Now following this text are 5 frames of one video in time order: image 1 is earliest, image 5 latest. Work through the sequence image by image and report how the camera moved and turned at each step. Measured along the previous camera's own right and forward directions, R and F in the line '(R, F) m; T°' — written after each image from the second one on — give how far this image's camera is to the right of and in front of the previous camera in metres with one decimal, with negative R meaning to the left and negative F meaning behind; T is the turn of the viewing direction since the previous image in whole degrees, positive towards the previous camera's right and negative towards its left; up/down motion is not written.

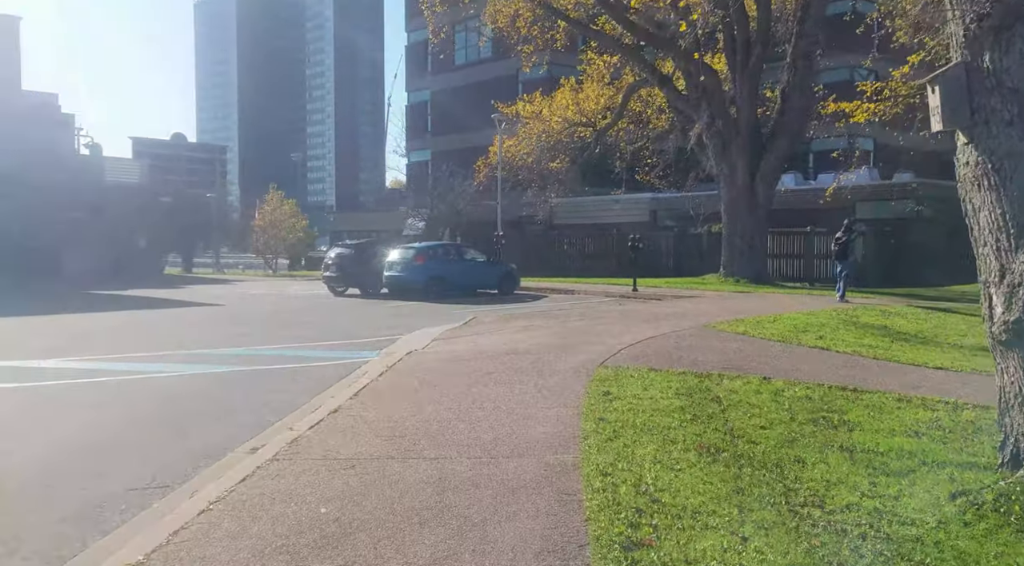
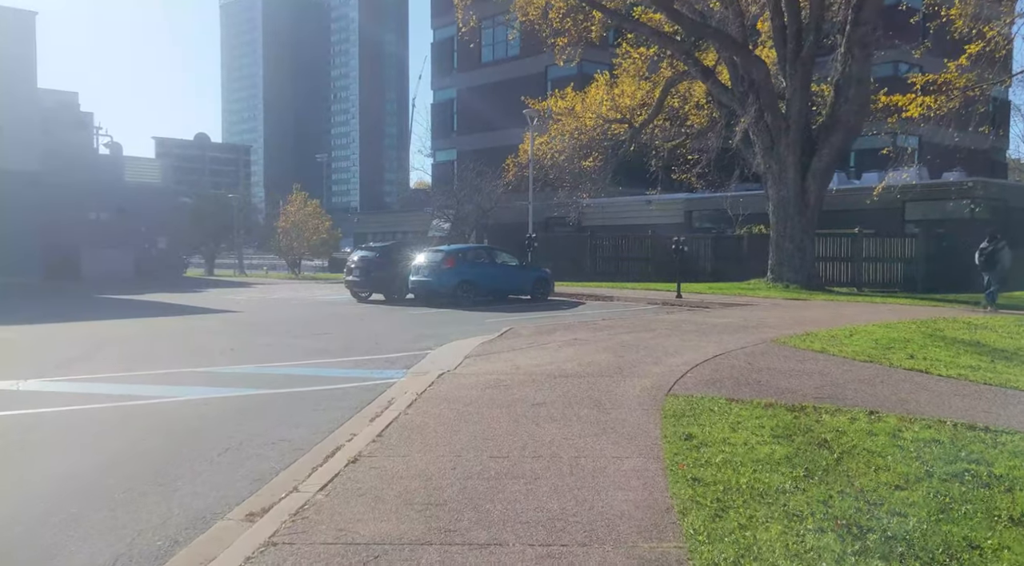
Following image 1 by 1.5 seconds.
(-0.3, +1.3) m; -2°
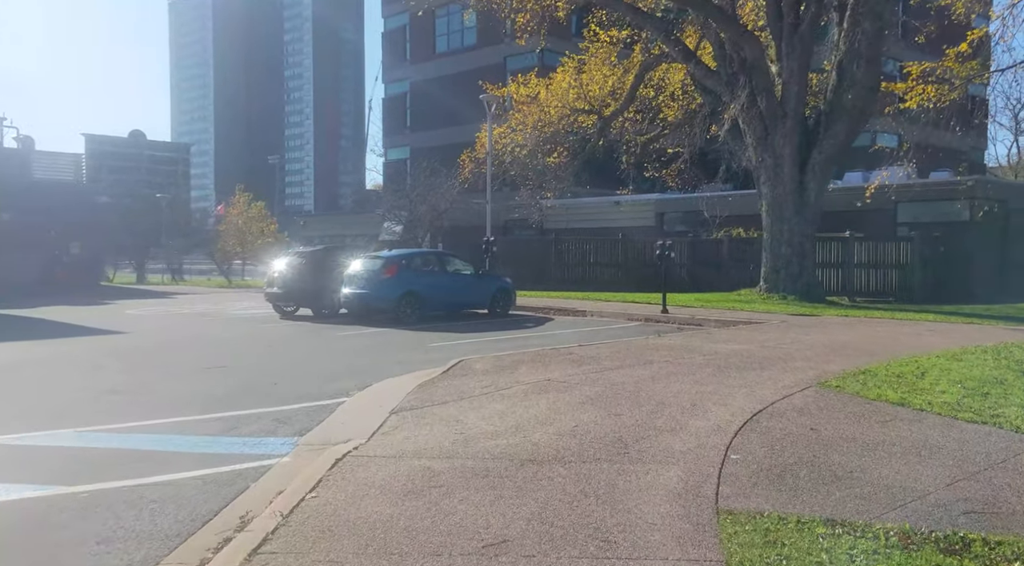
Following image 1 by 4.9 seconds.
(+0.1, +3.2) m; +3°
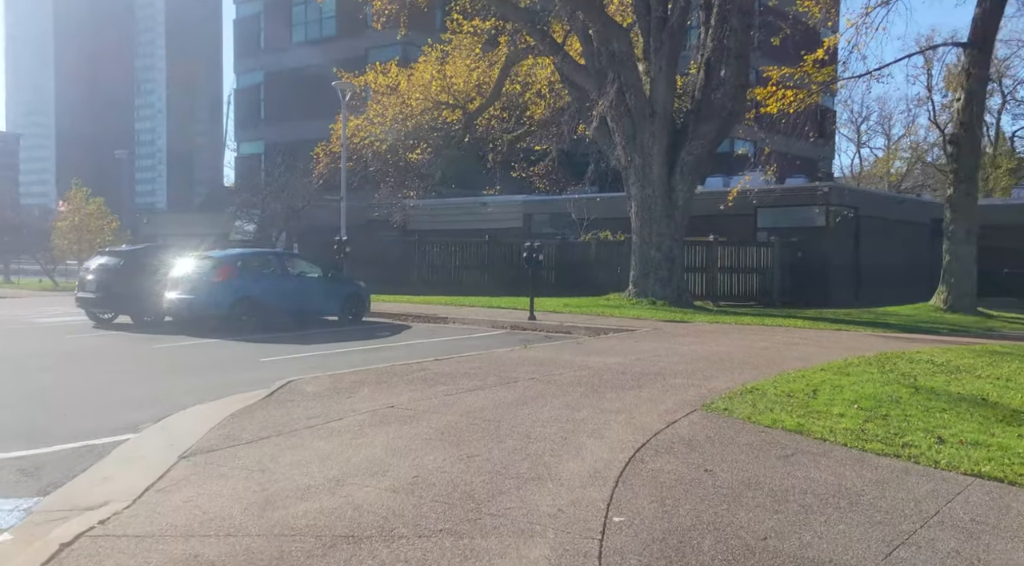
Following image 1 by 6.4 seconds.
(+0.4, +1.5) m; +10°
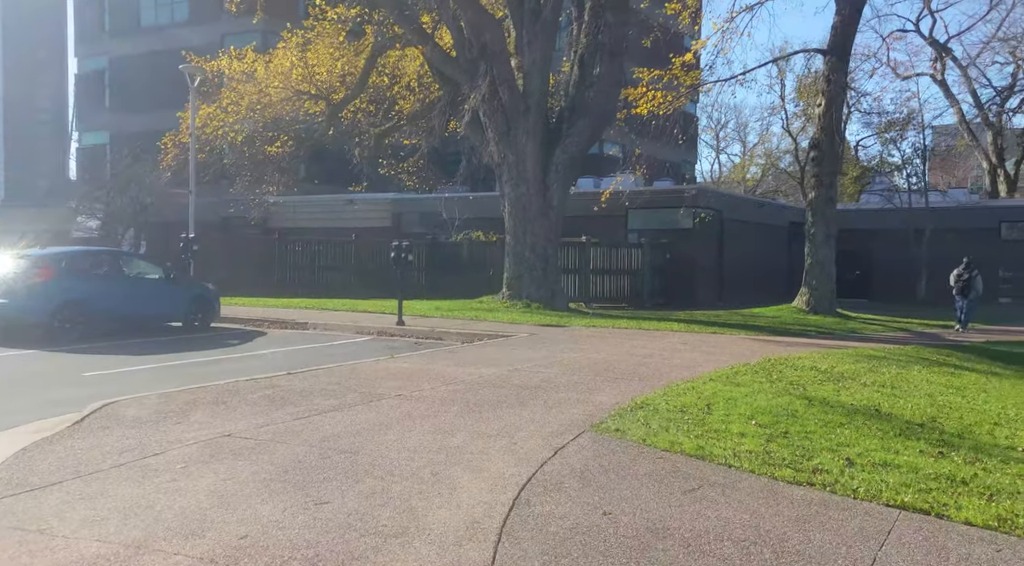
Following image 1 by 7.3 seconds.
(+0.1, +1.0) m; +10°
